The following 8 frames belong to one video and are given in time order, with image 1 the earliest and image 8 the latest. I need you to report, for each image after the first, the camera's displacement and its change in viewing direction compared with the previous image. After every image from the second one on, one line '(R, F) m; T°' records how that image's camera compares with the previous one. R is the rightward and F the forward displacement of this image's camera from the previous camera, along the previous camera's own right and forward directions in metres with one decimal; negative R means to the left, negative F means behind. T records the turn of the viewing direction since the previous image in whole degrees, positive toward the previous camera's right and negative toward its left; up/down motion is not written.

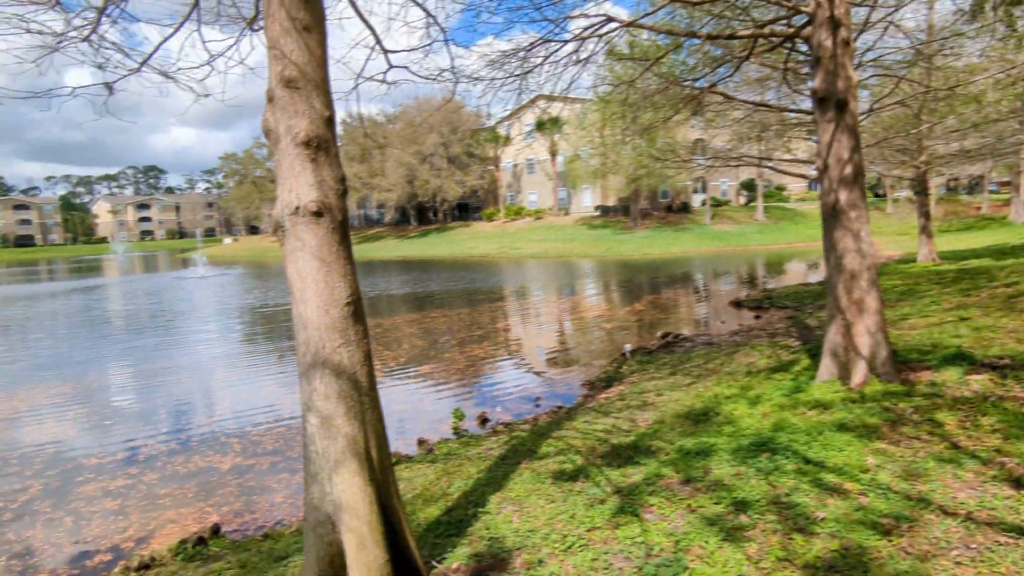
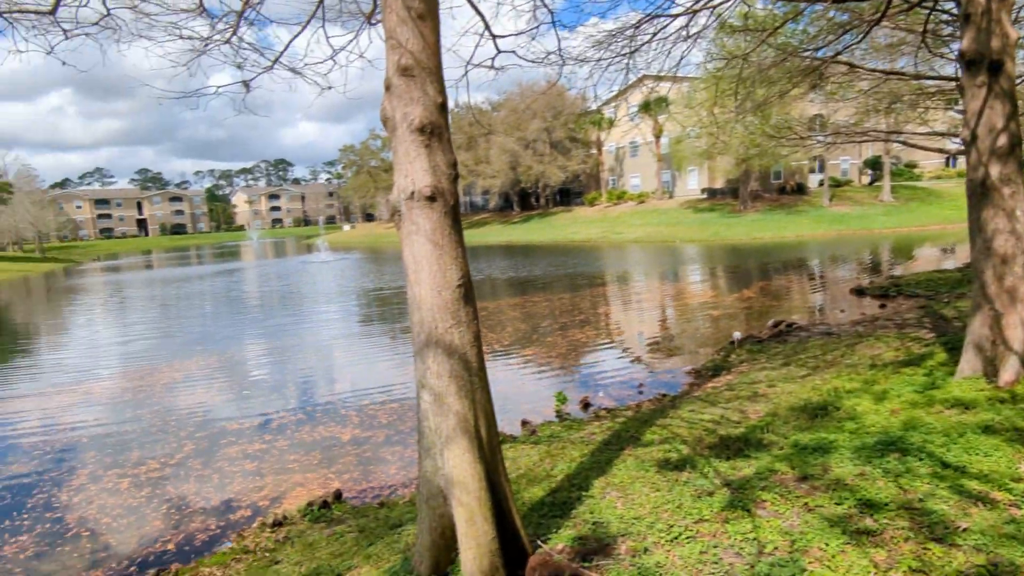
(0.0, 0.0) m; -9°
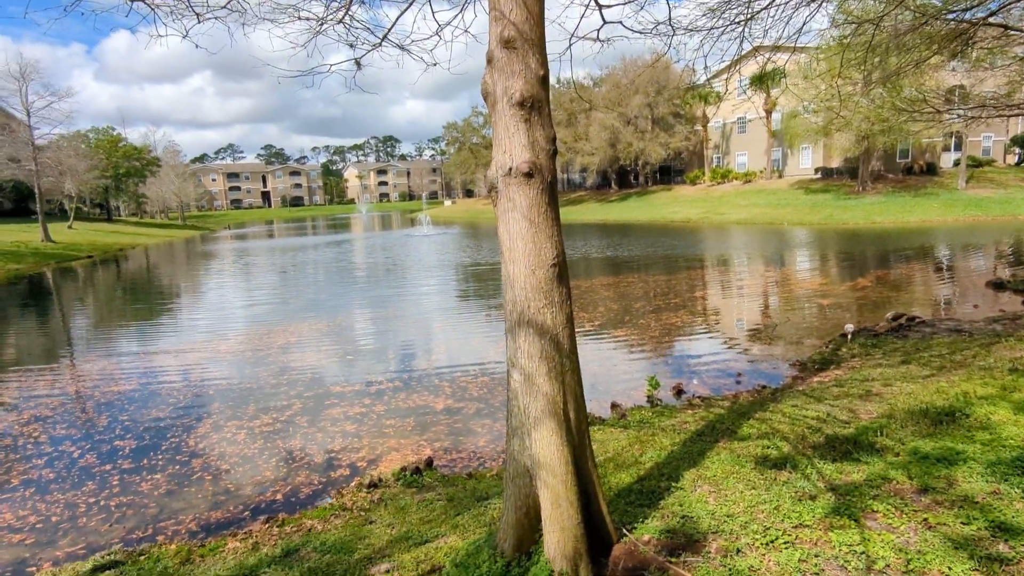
(0.0, +0.1) m; -9°
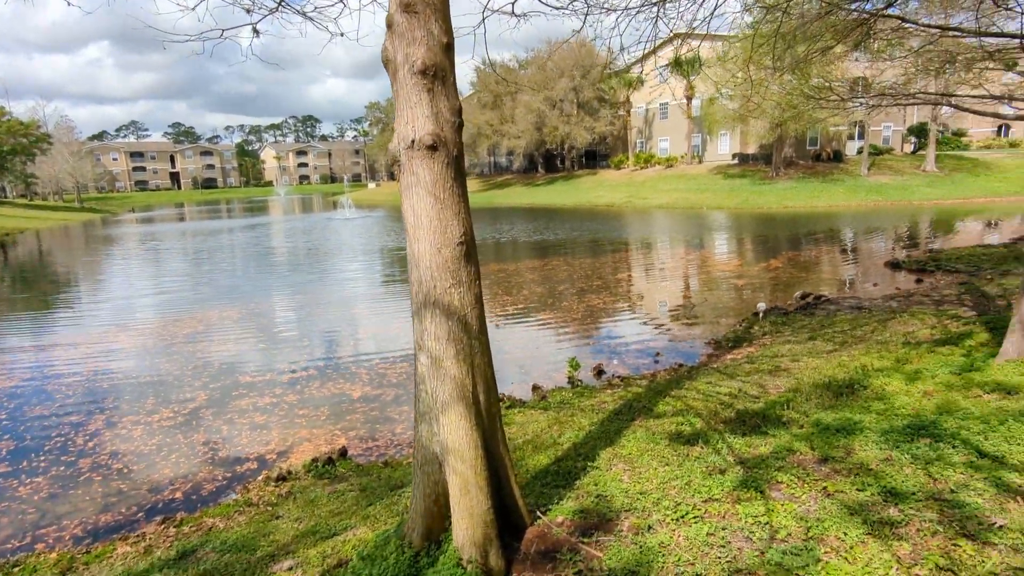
(+0.1, +0.1) m; +6°
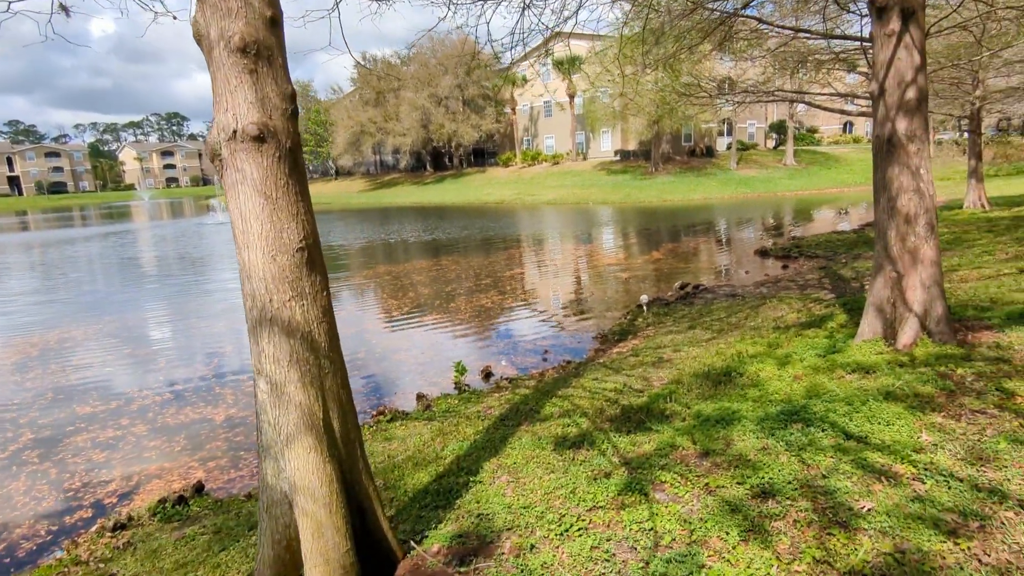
(+0.2, +0.3) m; +10°
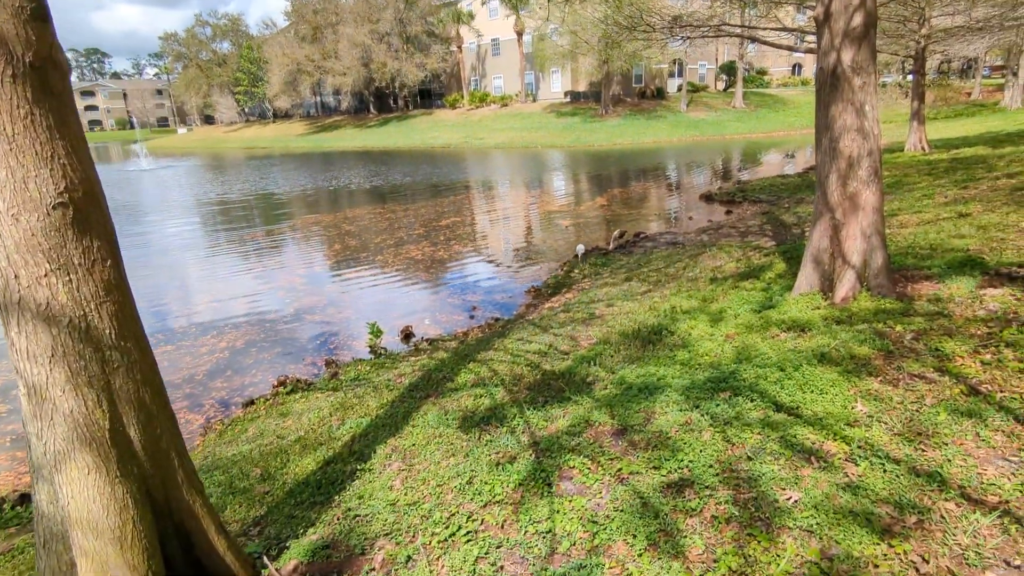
(+0.3, +0.5) m; +4°
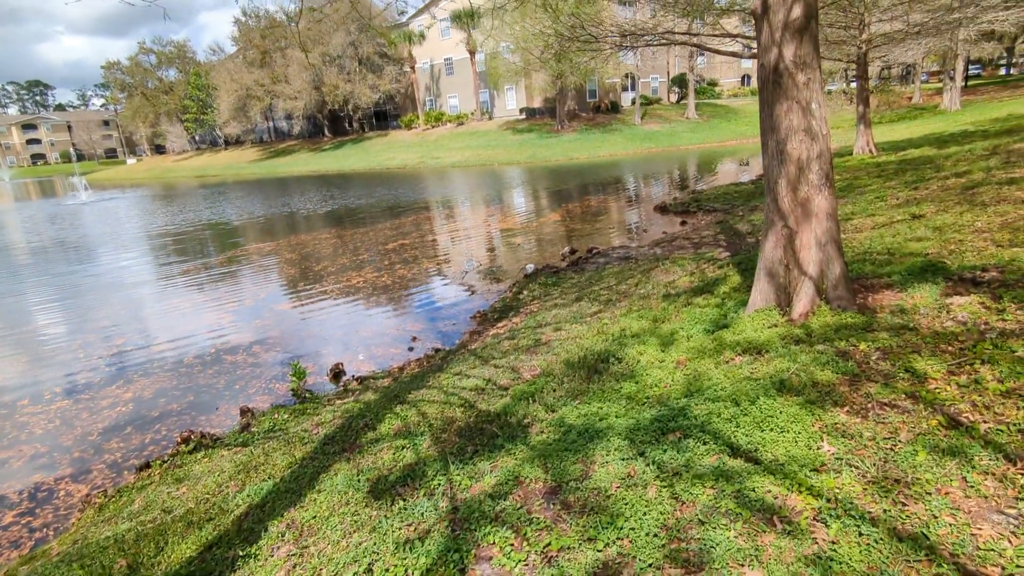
(+0.3, +0.5) m; +3°
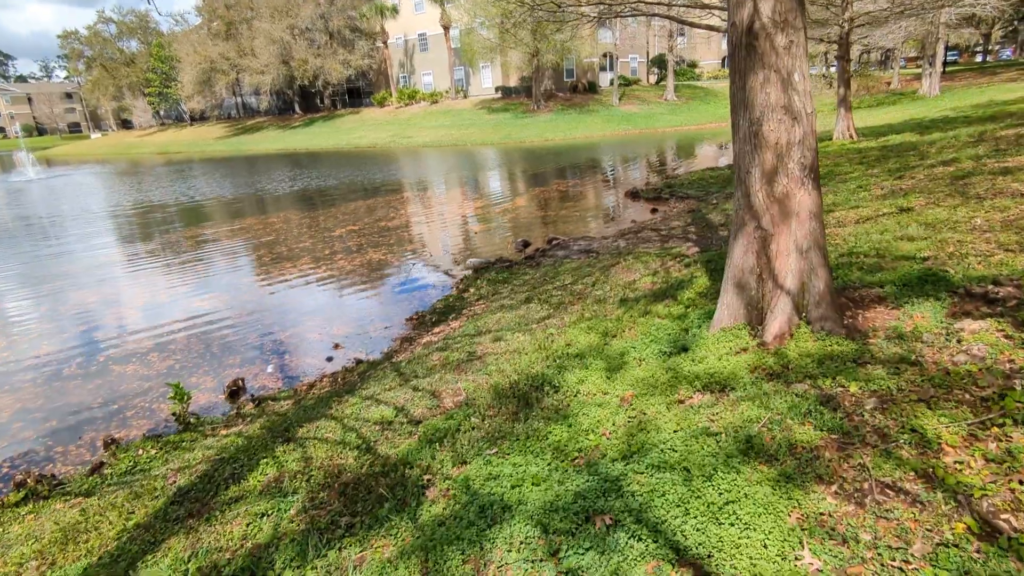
(+0.4, +0.8) m; +2°
